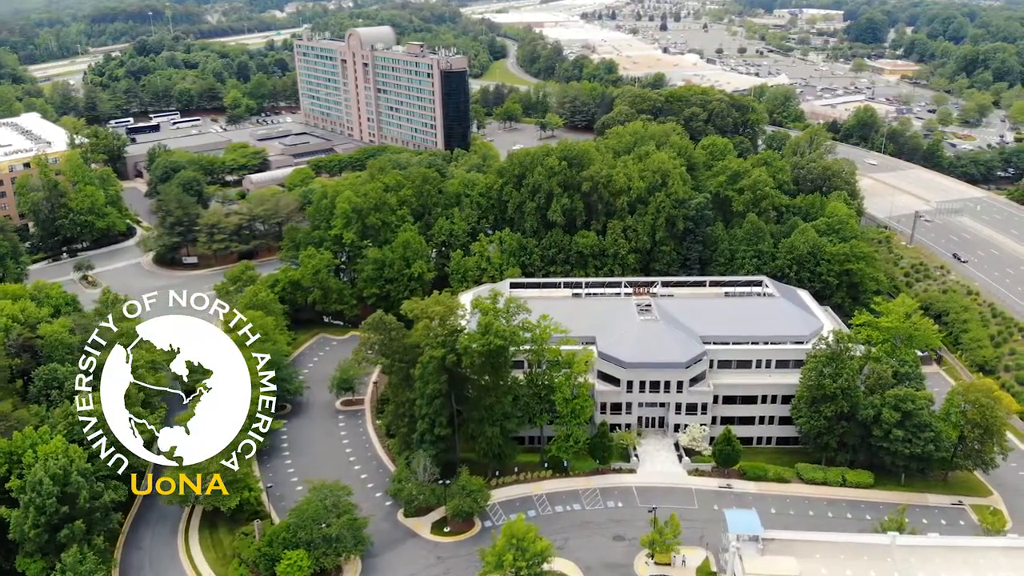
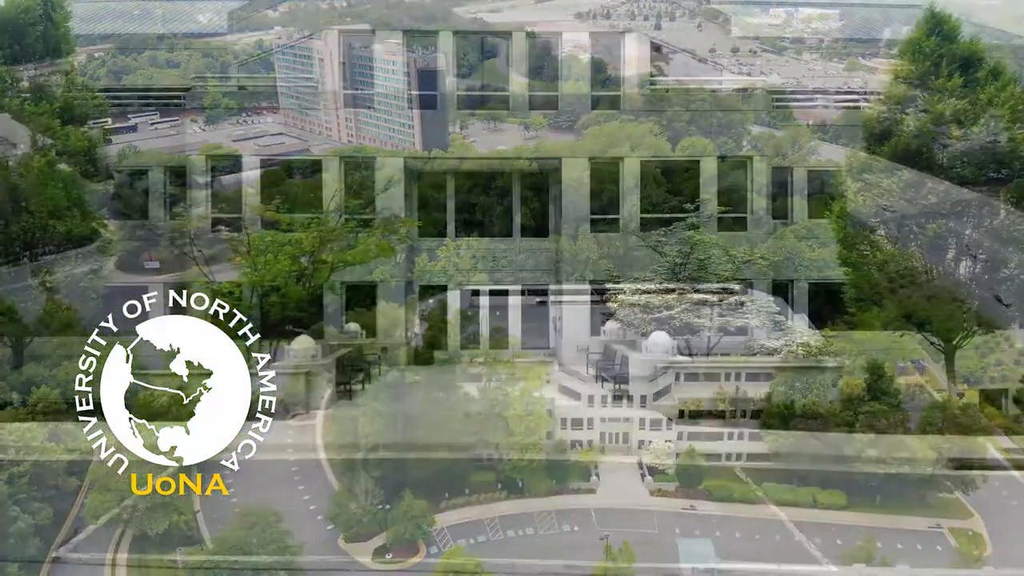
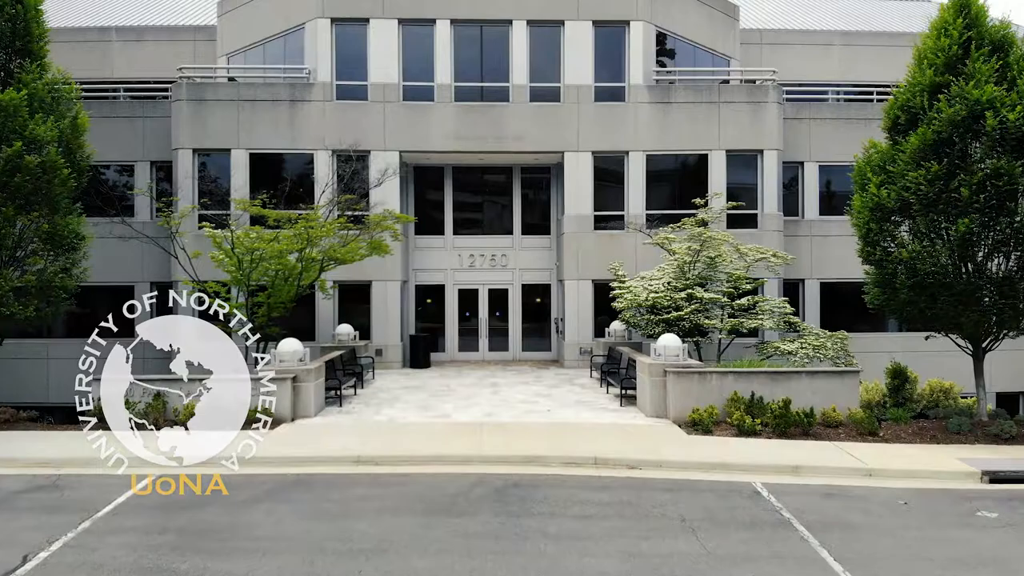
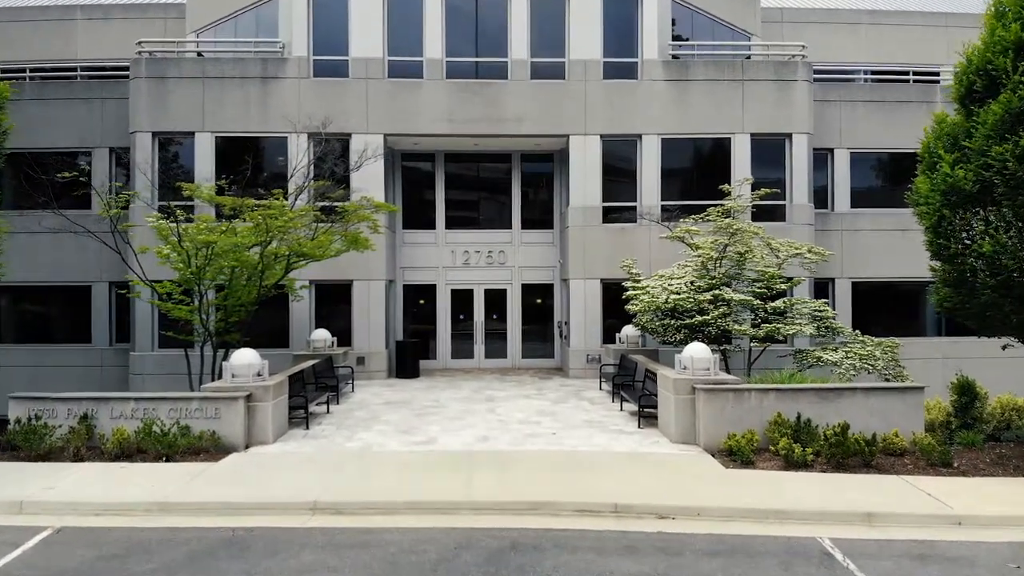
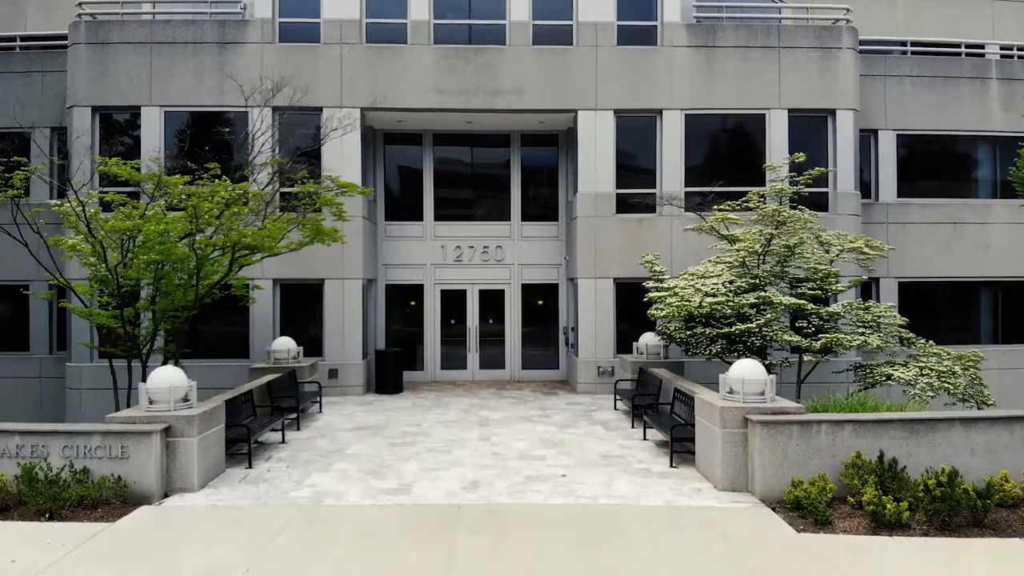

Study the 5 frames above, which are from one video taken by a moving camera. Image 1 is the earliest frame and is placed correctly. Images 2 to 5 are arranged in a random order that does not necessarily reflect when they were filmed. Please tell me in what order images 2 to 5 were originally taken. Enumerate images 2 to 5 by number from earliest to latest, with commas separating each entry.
2, 3, 4, 5
